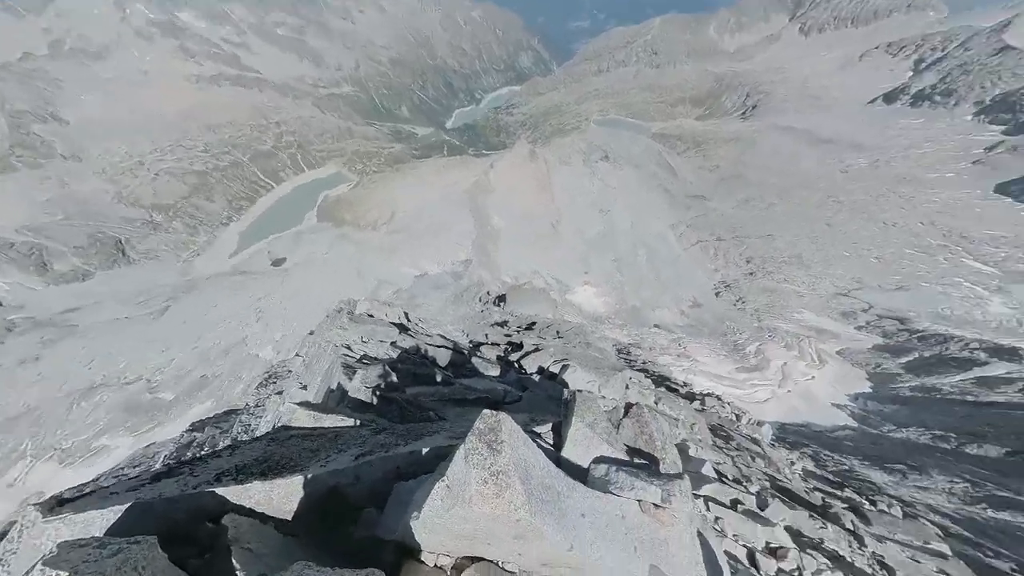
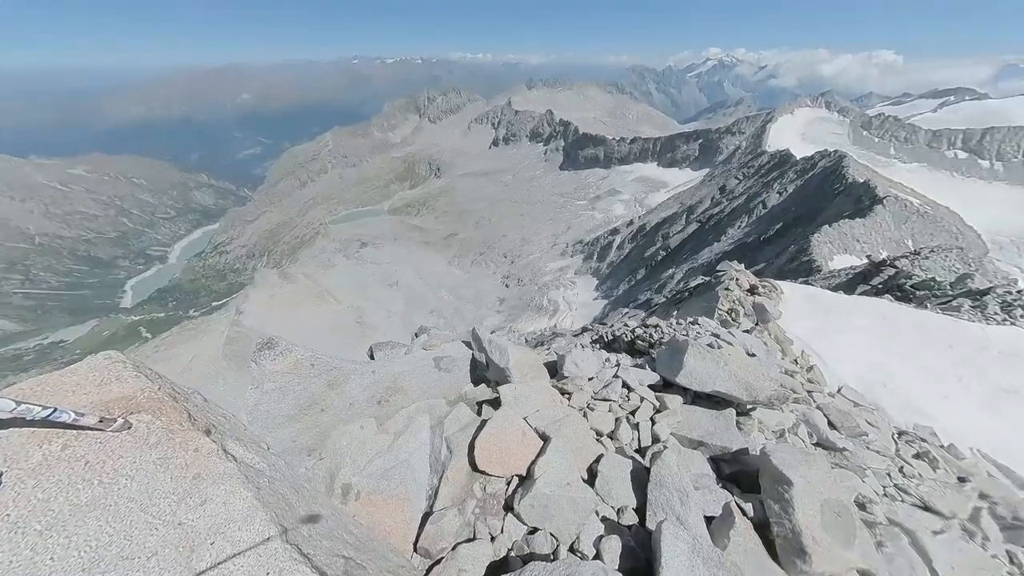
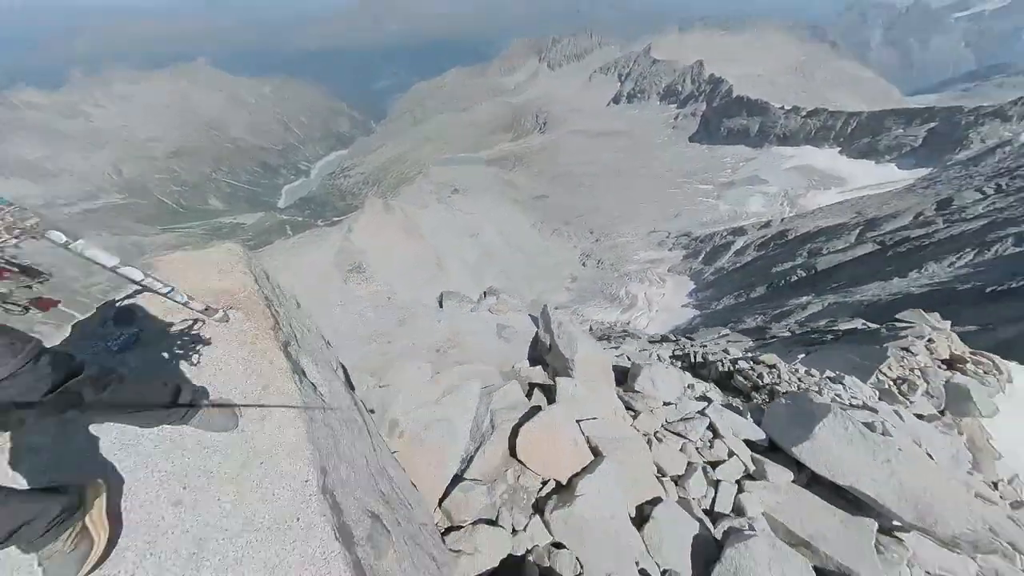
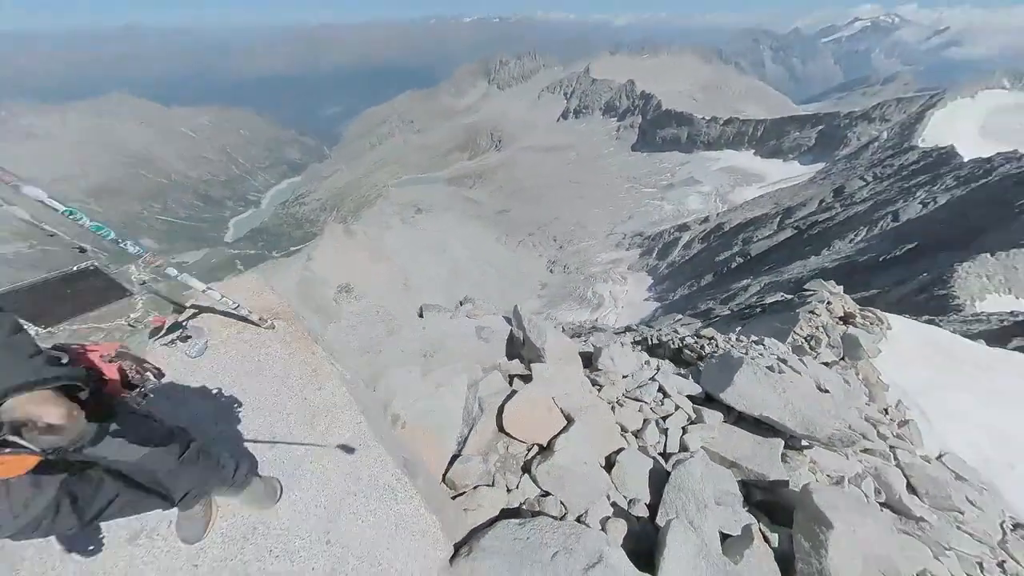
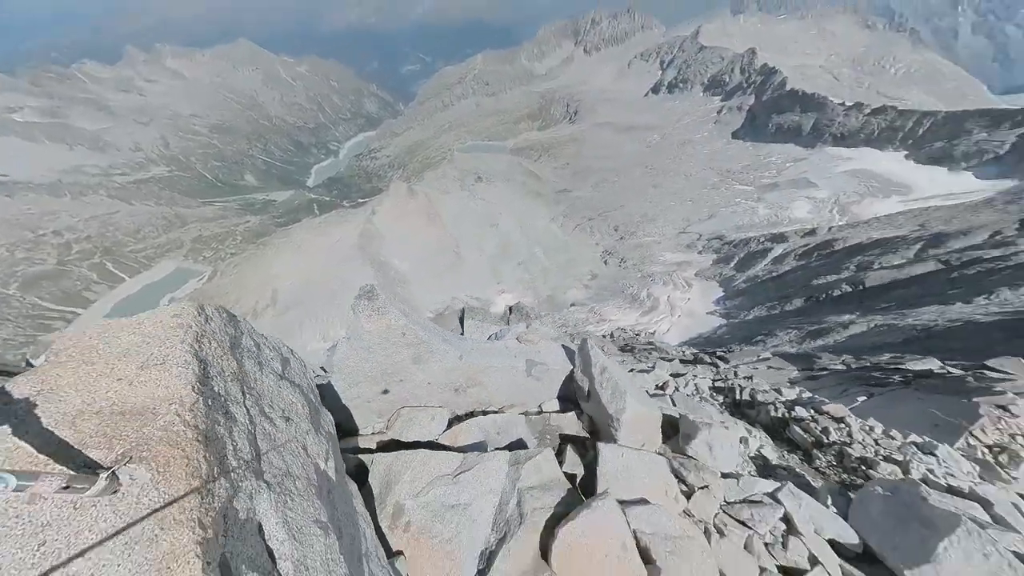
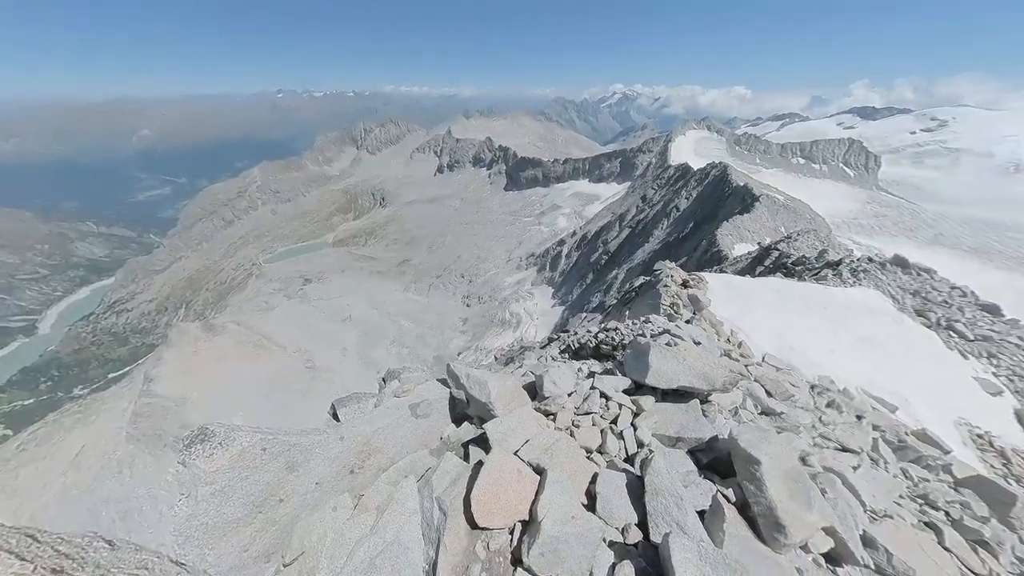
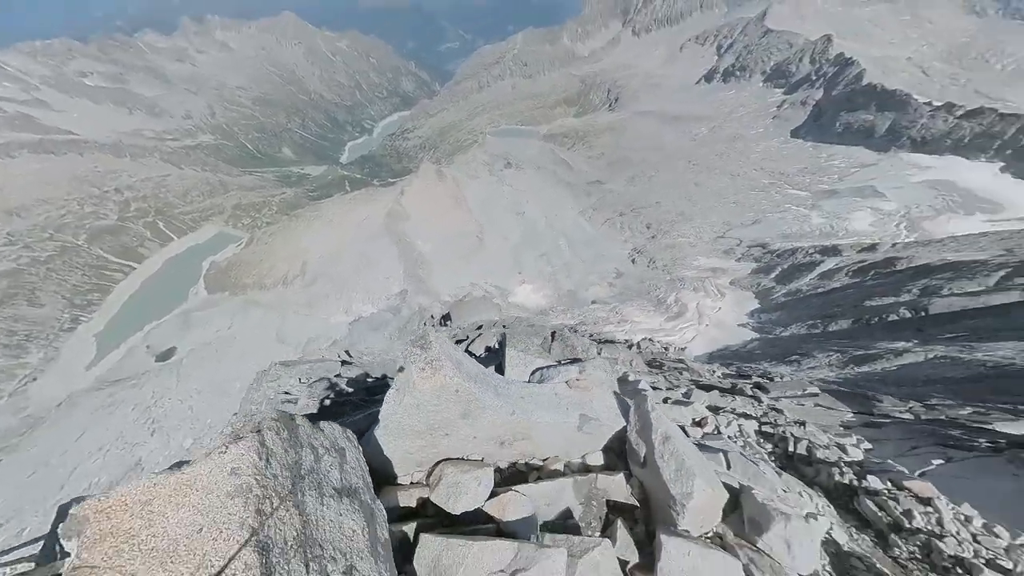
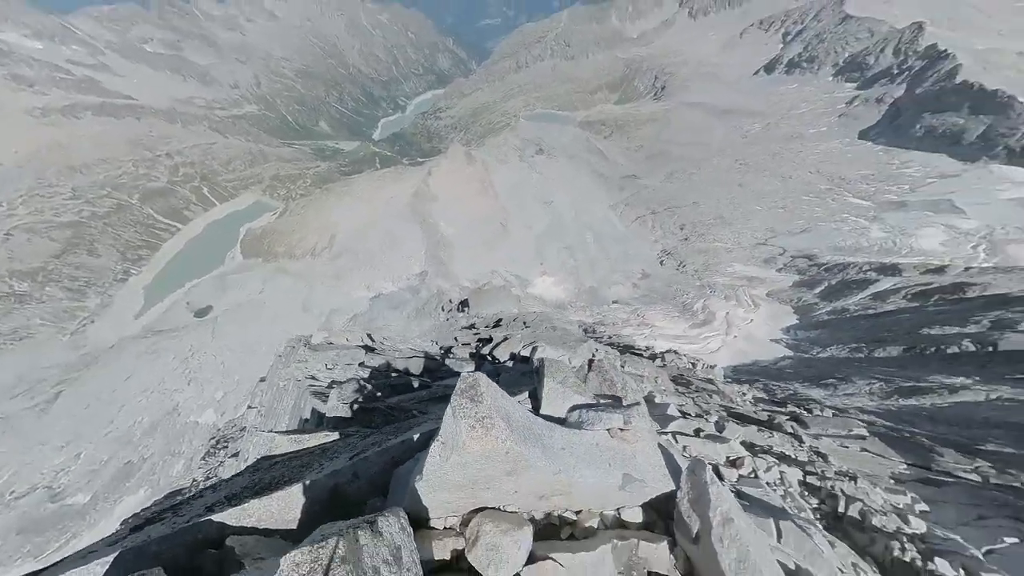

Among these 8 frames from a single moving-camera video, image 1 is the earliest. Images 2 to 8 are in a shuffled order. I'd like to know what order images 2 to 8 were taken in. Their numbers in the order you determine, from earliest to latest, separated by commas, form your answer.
8, 7, 5, 3, 4, 2, 6
